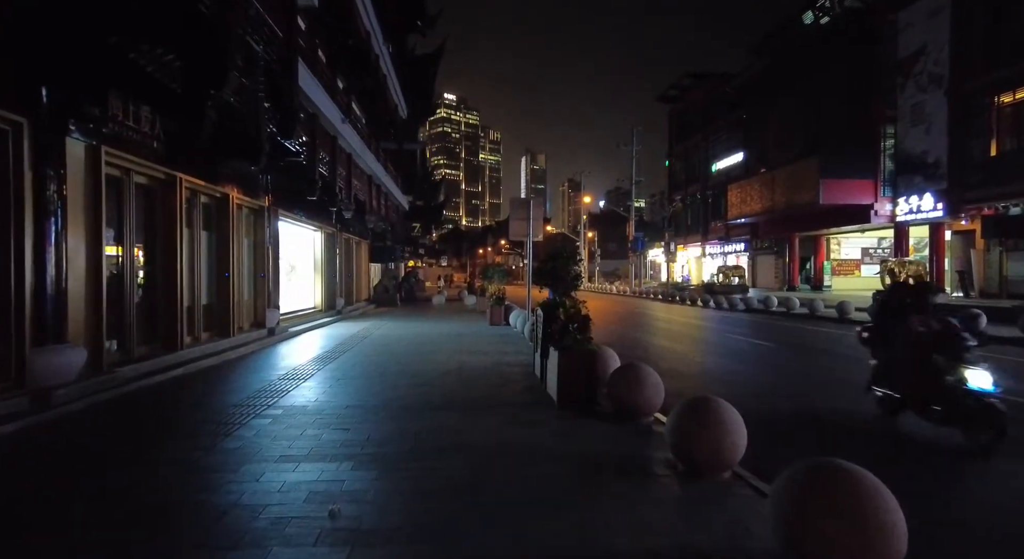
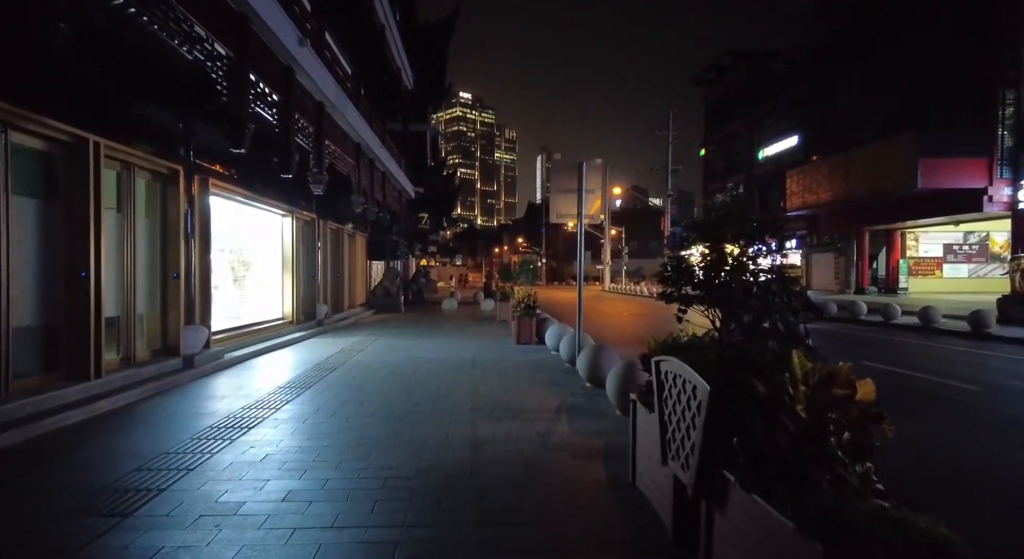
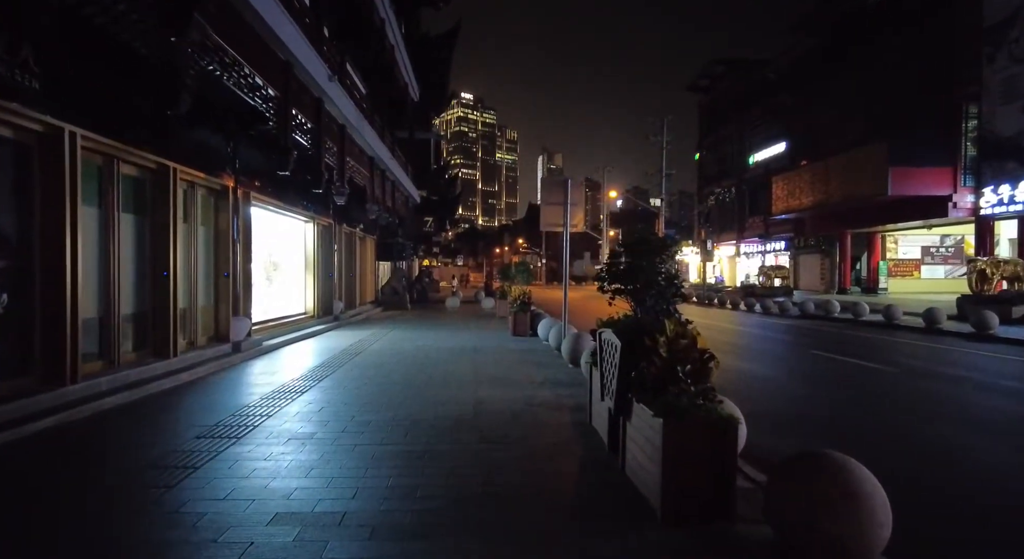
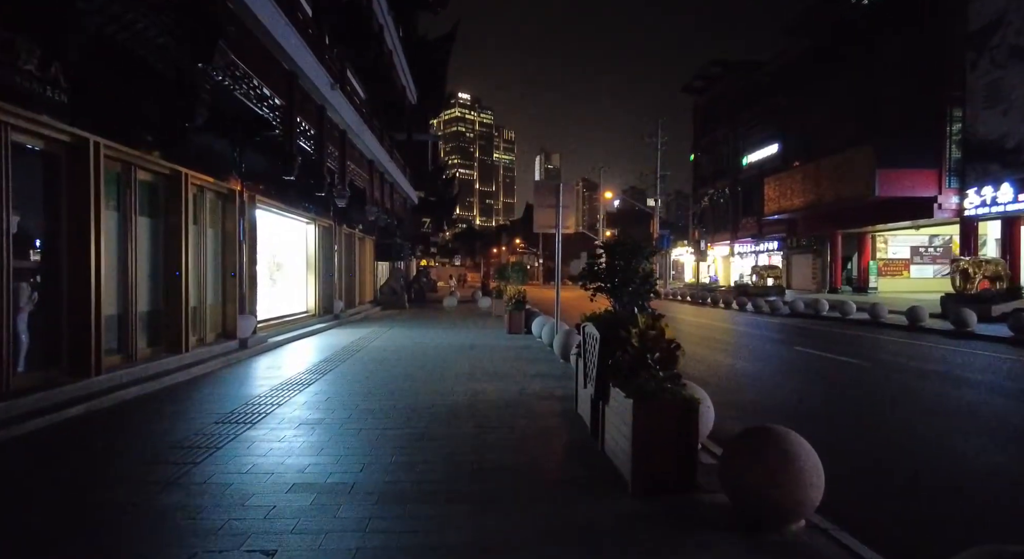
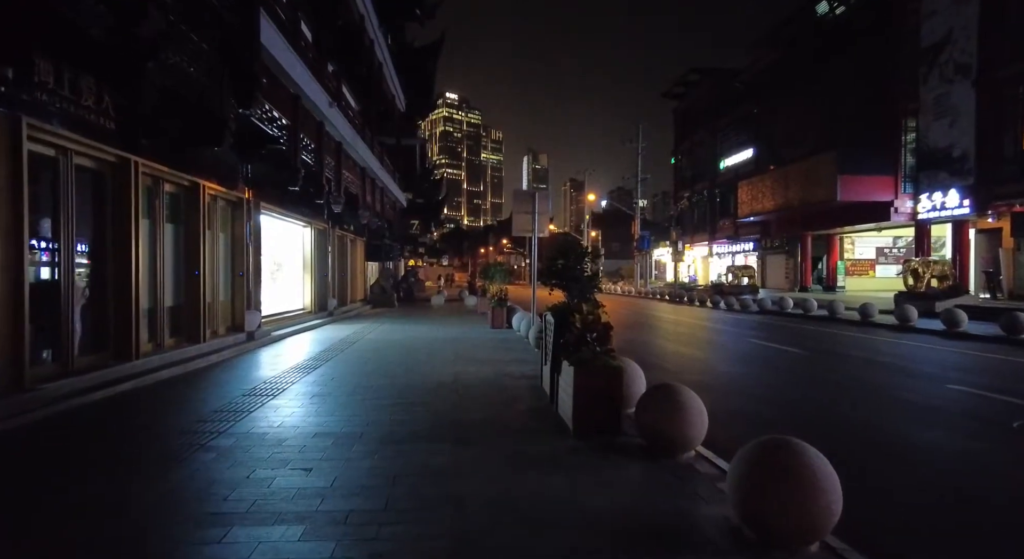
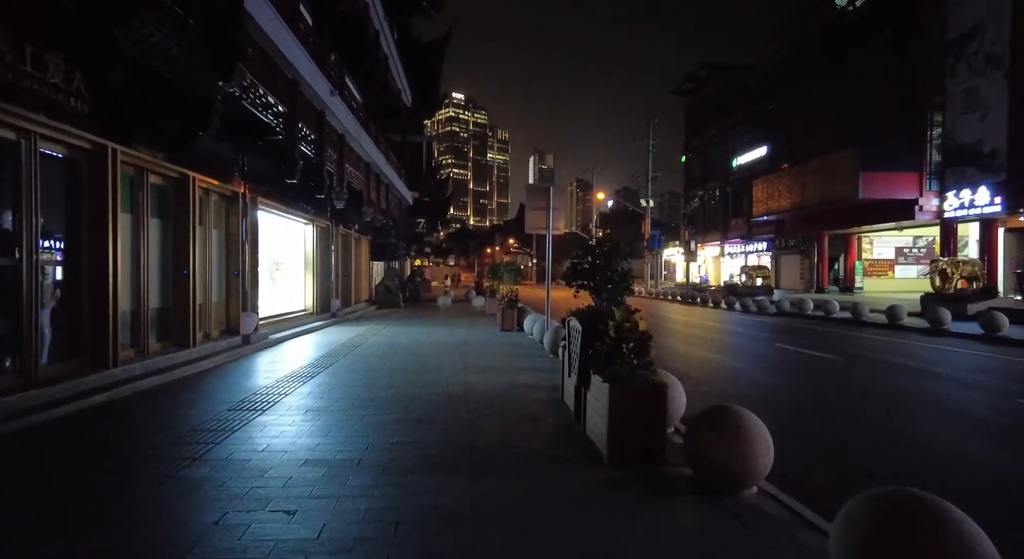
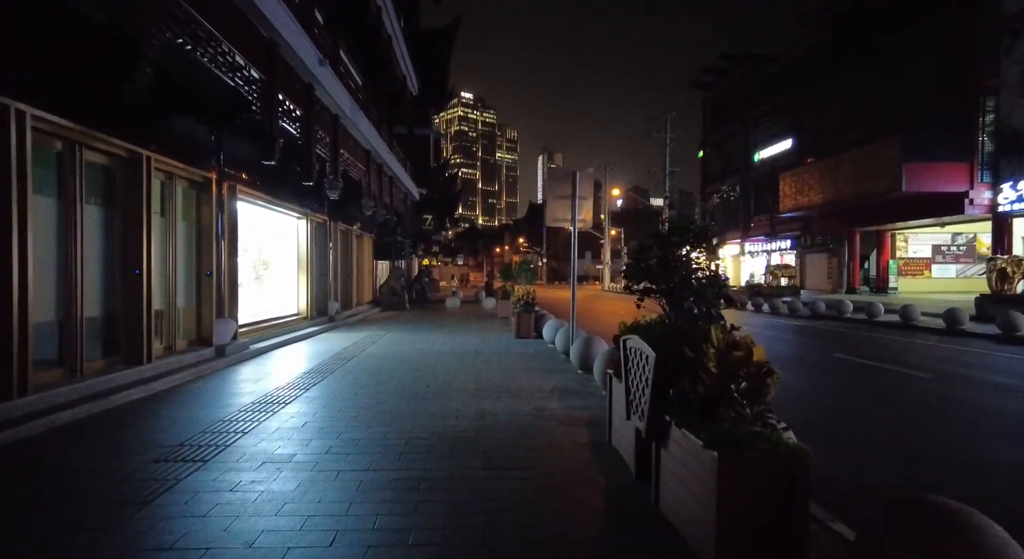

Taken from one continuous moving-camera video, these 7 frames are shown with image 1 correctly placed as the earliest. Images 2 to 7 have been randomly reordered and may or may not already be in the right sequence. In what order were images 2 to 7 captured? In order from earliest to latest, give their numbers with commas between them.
5, 6, 4, 3, 7, 2
